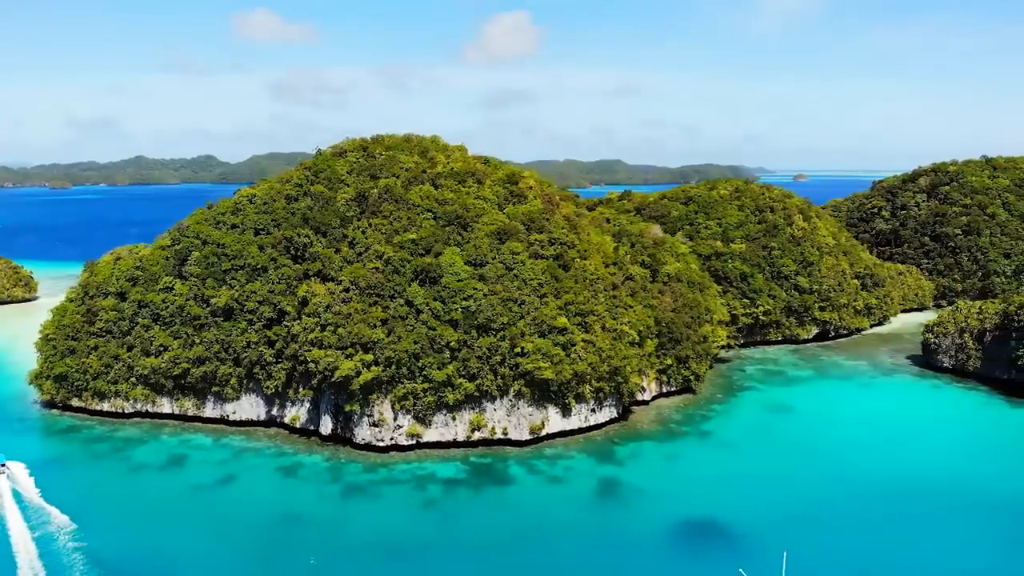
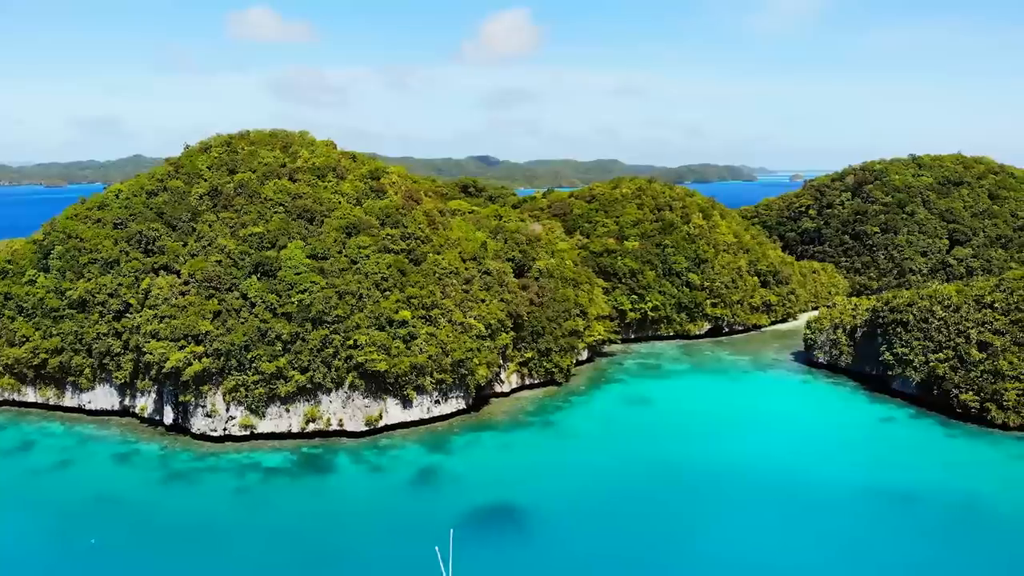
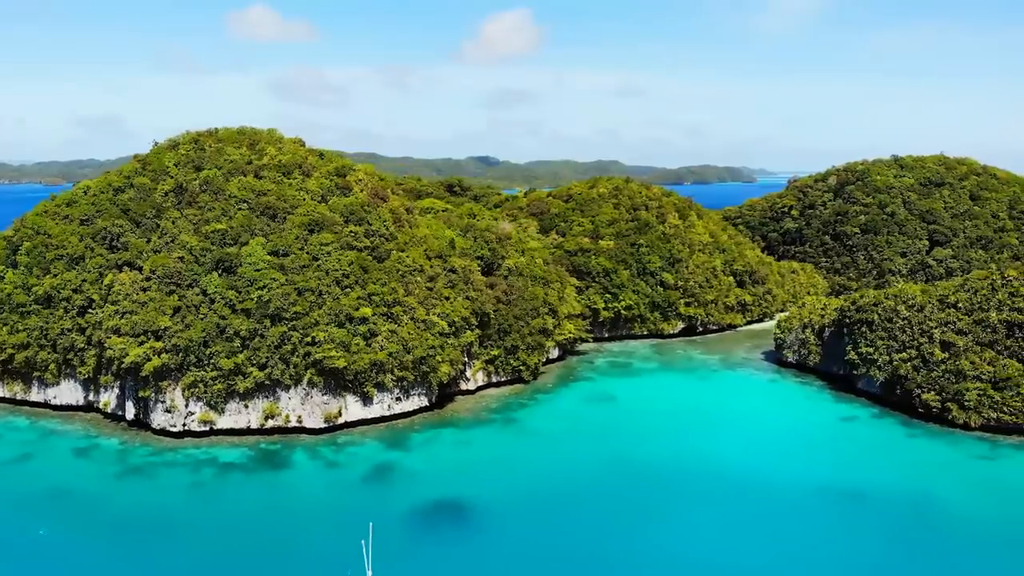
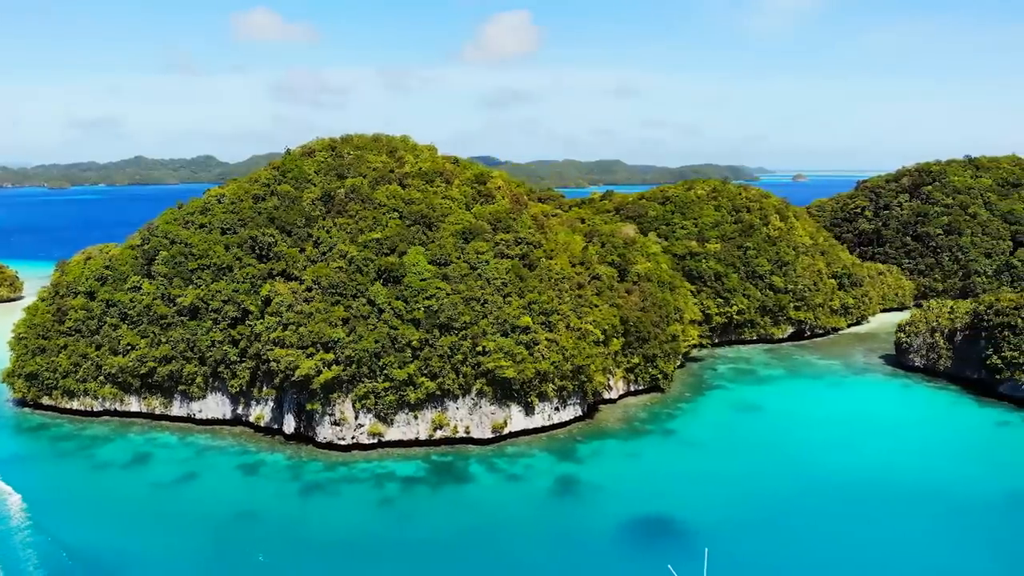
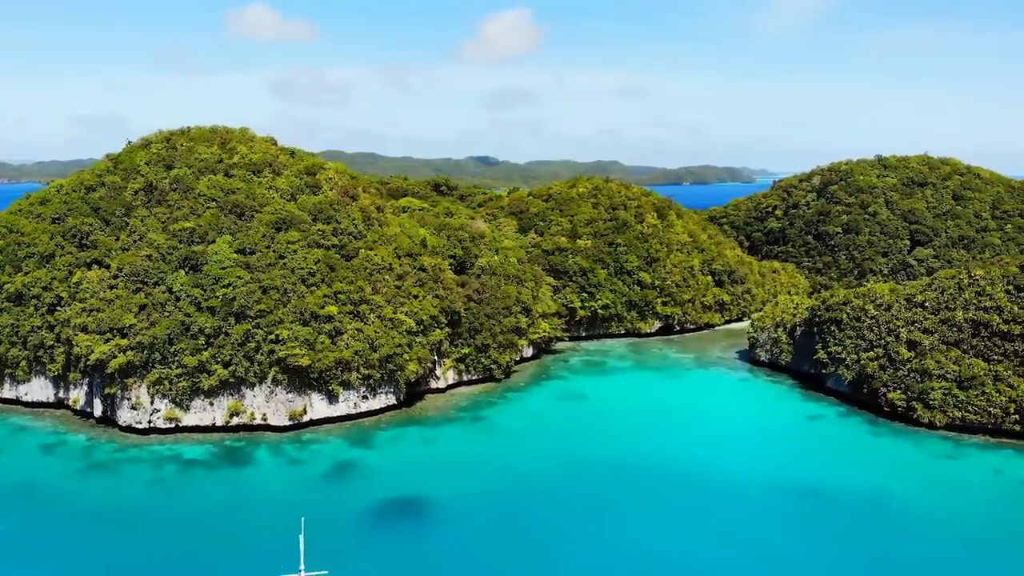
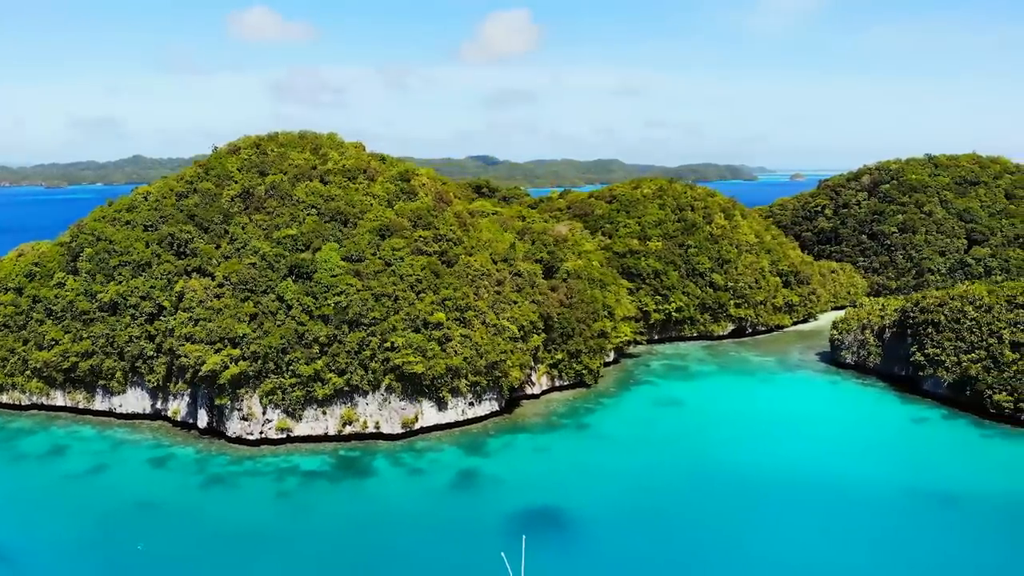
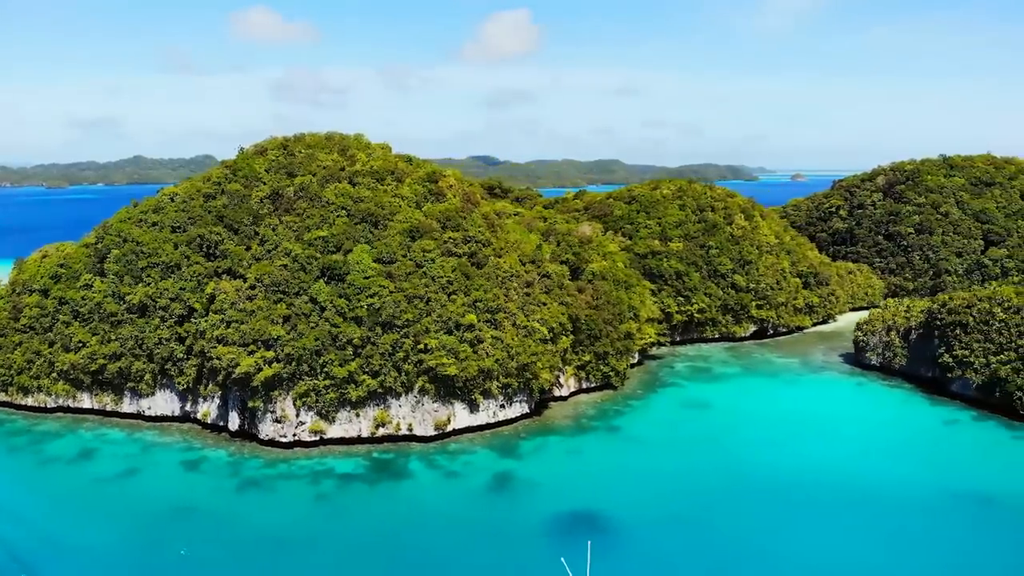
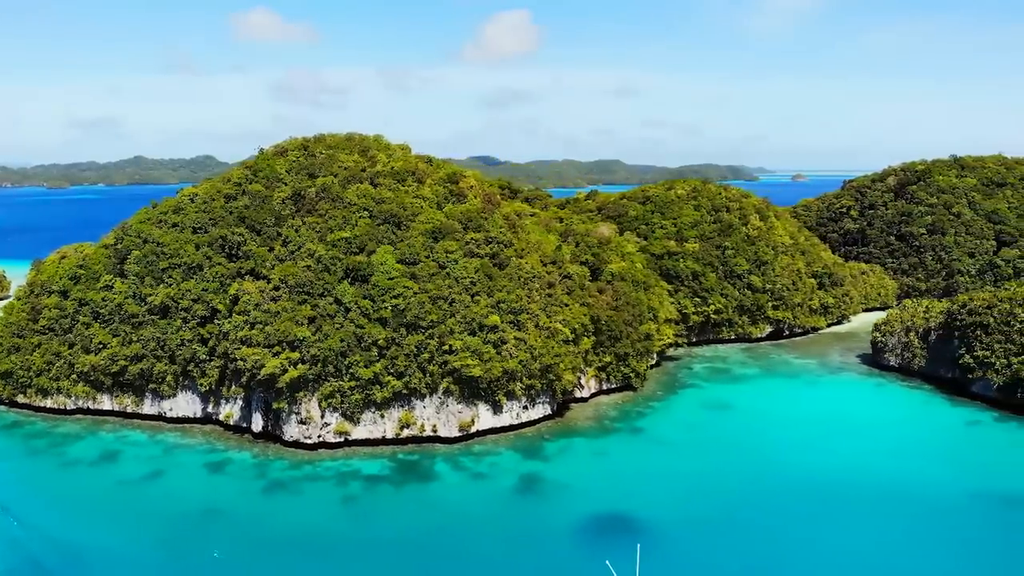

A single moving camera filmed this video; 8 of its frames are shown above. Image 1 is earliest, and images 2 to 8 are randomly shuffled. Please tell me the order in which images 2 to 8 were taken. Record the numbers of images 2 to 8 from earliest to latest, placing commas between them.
4, 8, 7, 6, 2, 3, 5
